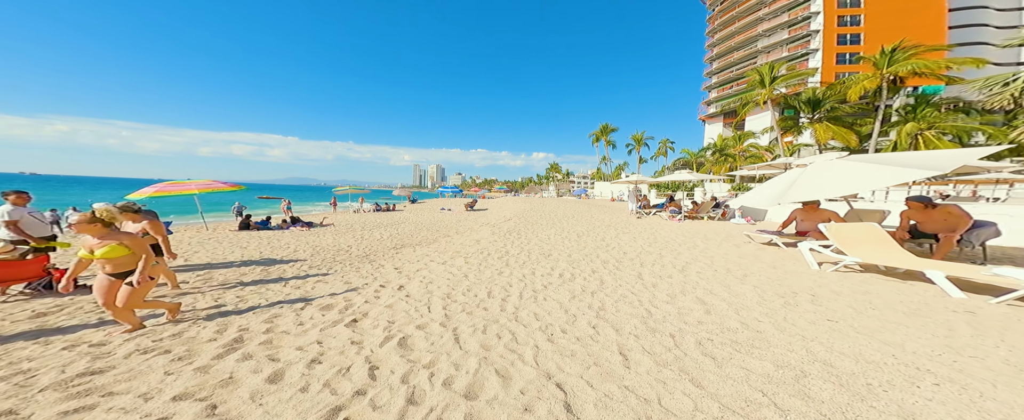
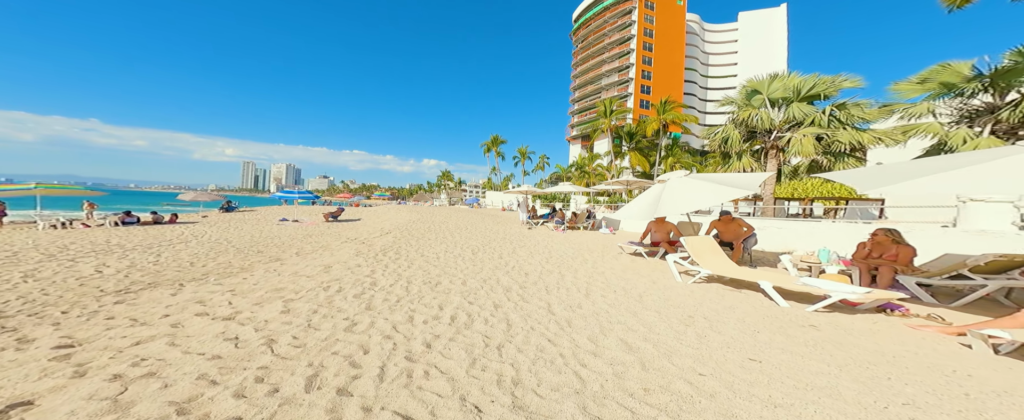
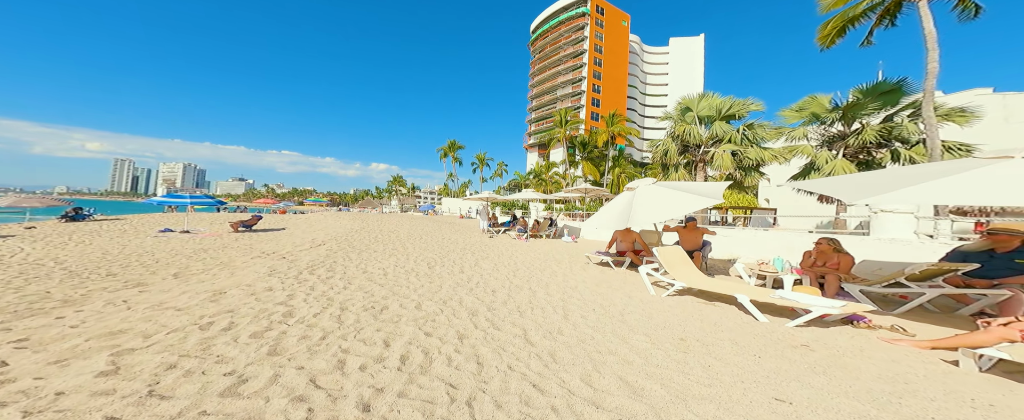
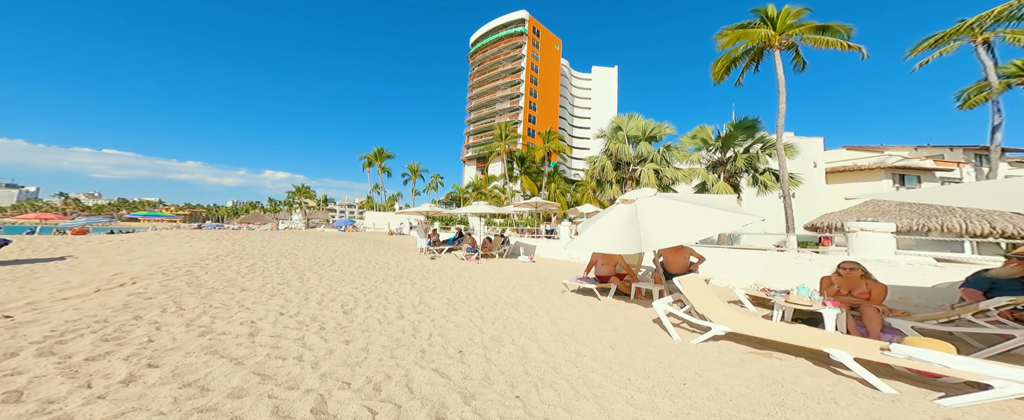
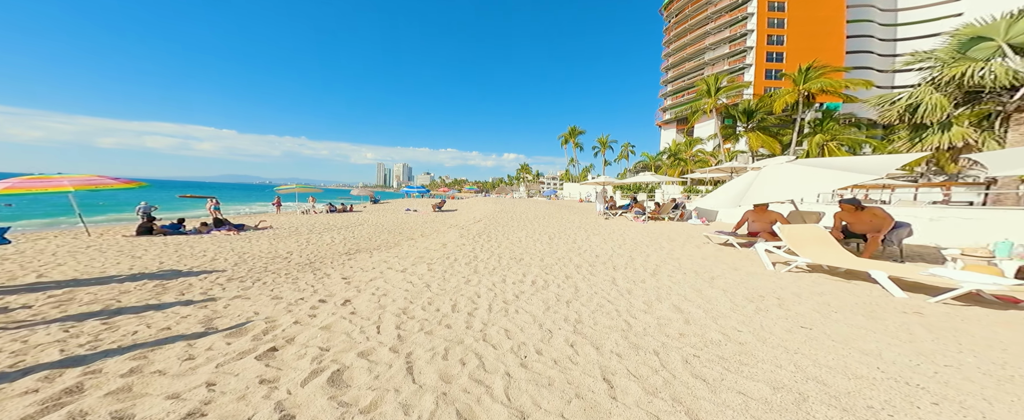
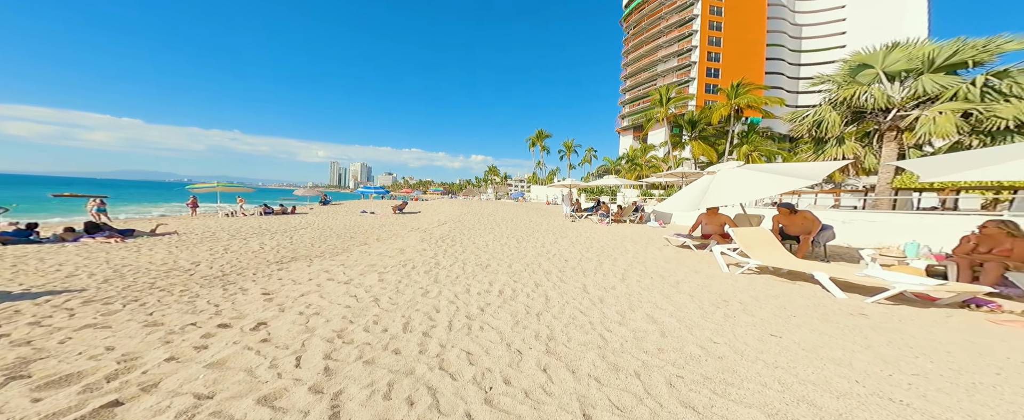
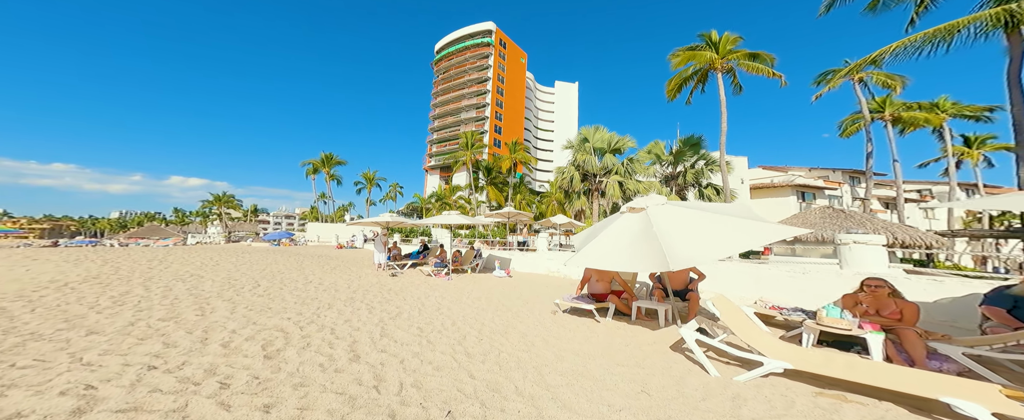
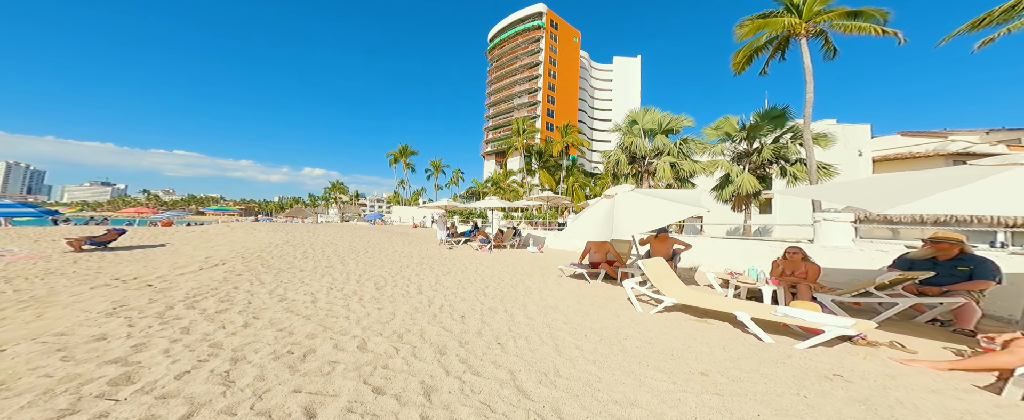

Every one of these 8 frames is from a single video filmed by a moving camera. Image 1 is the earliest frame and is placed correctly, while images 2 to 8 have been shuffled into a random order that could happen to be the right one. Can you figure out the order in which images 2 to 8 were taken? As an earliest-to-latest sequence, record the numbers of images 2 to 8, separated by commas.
5, 6, 2, 3, 8, 4, 7
